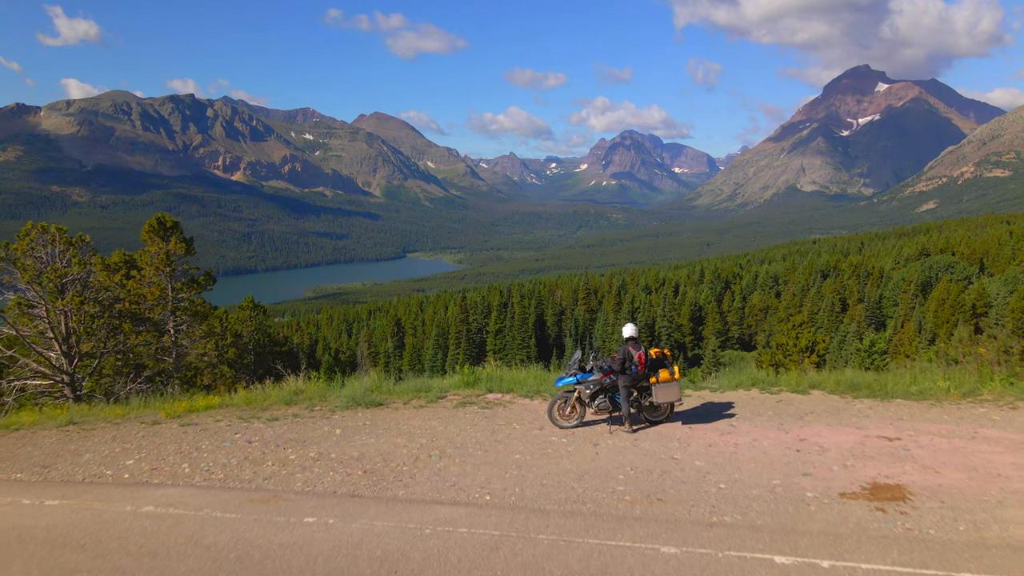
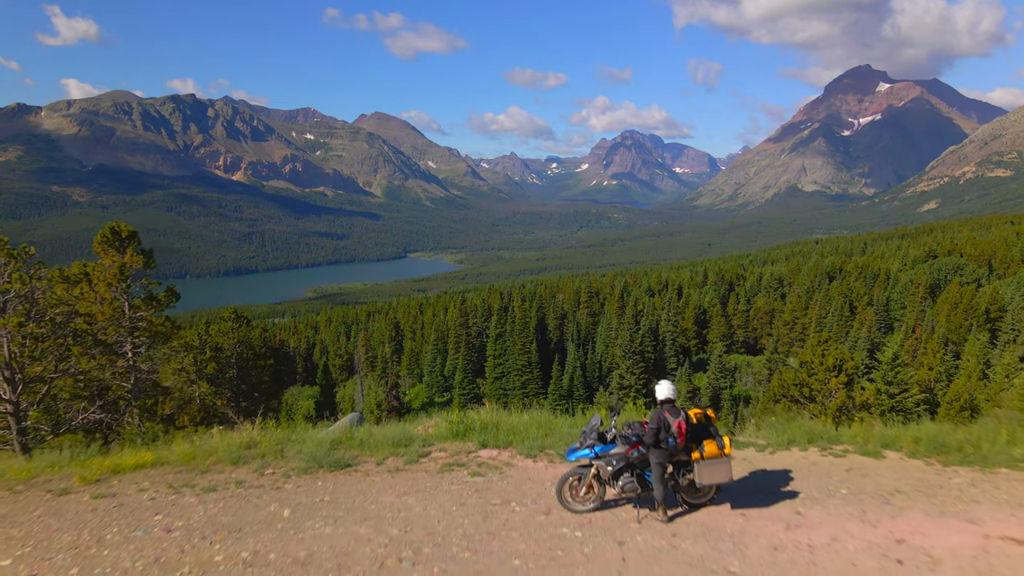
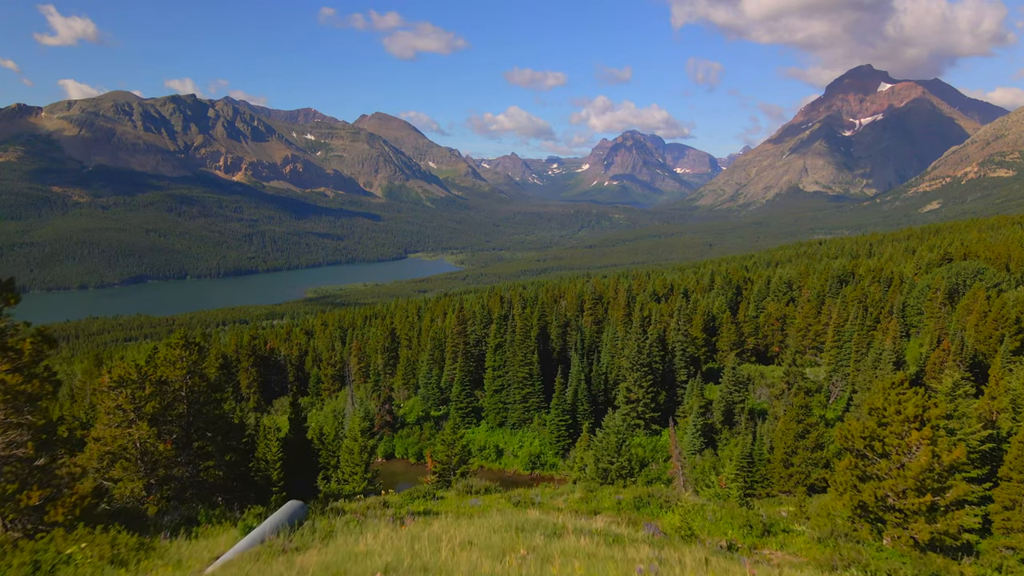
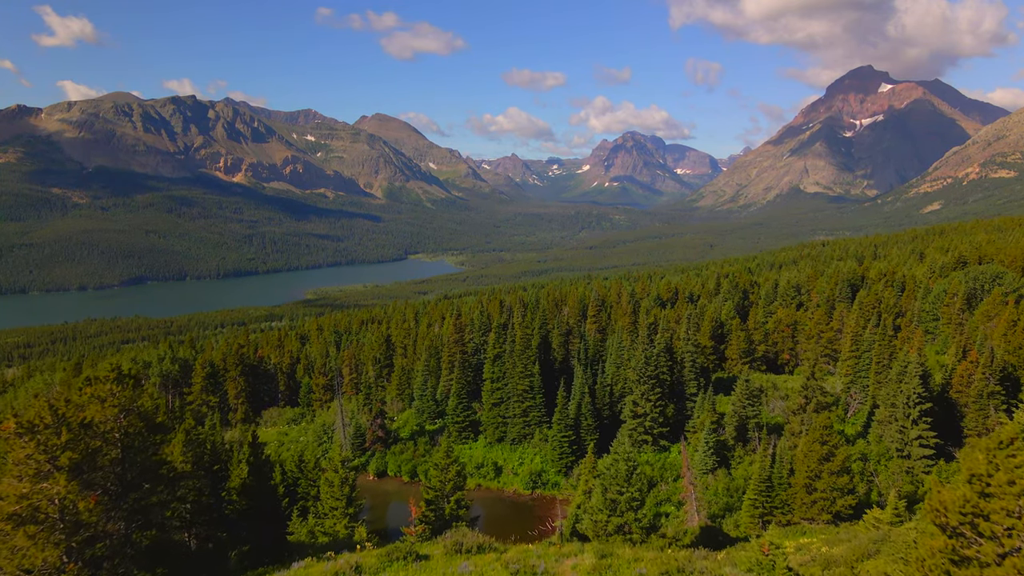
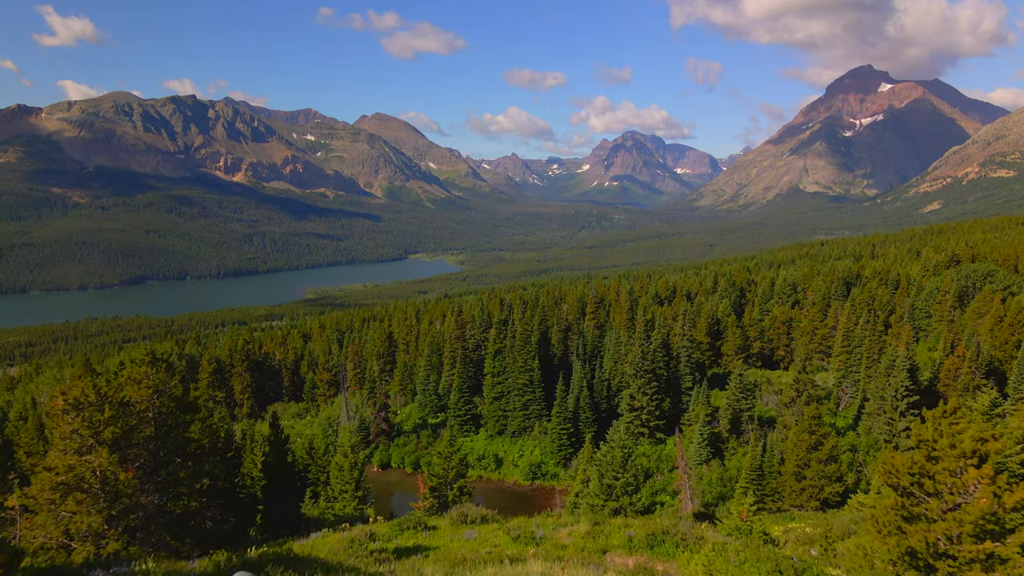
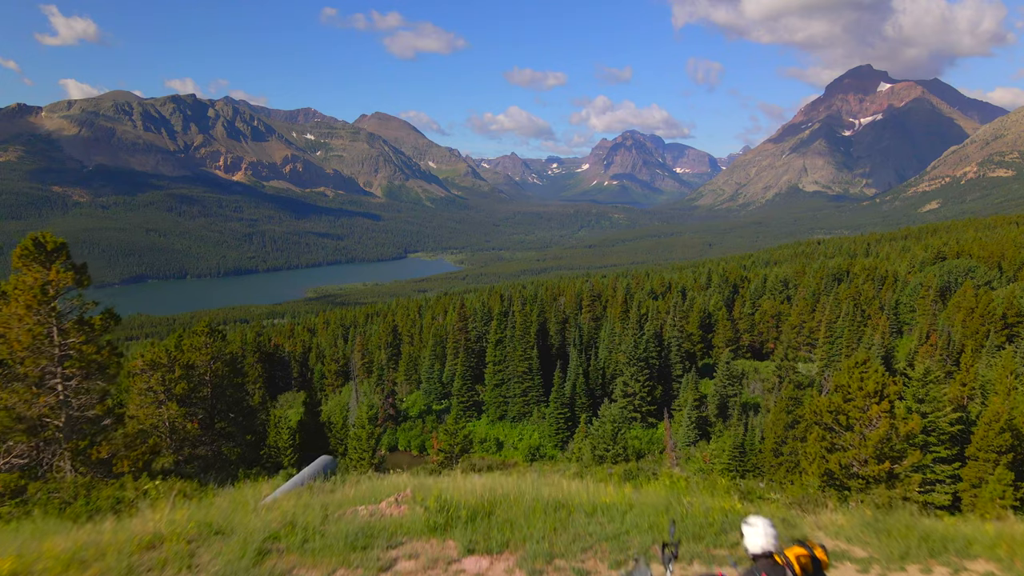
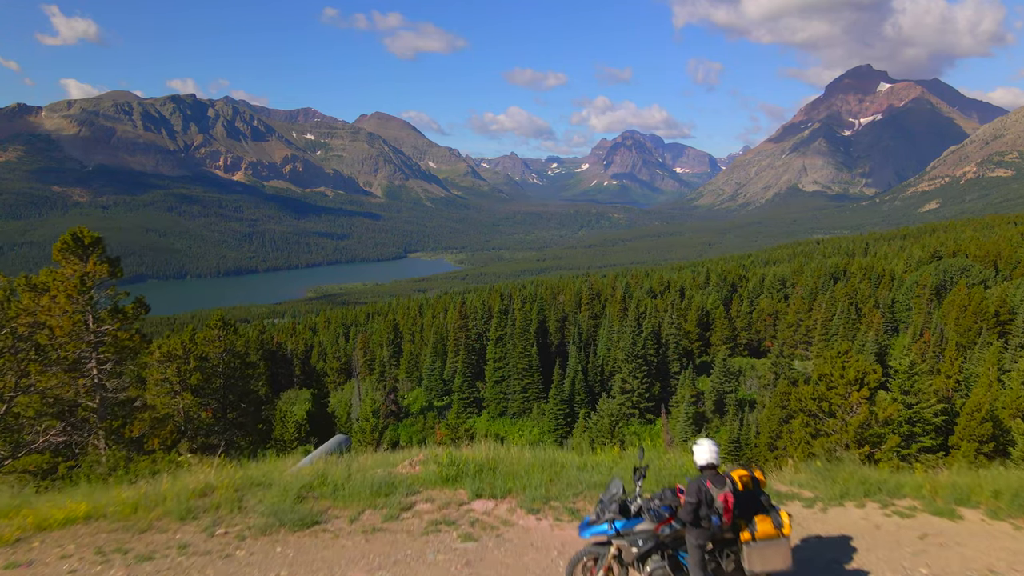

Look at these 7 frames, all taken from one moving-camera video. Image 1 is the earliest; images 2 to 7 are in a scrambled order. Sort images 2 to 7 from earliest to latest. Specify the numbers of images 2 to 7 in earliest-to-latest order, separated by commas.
2, 7, 6, 3, 5, 4
